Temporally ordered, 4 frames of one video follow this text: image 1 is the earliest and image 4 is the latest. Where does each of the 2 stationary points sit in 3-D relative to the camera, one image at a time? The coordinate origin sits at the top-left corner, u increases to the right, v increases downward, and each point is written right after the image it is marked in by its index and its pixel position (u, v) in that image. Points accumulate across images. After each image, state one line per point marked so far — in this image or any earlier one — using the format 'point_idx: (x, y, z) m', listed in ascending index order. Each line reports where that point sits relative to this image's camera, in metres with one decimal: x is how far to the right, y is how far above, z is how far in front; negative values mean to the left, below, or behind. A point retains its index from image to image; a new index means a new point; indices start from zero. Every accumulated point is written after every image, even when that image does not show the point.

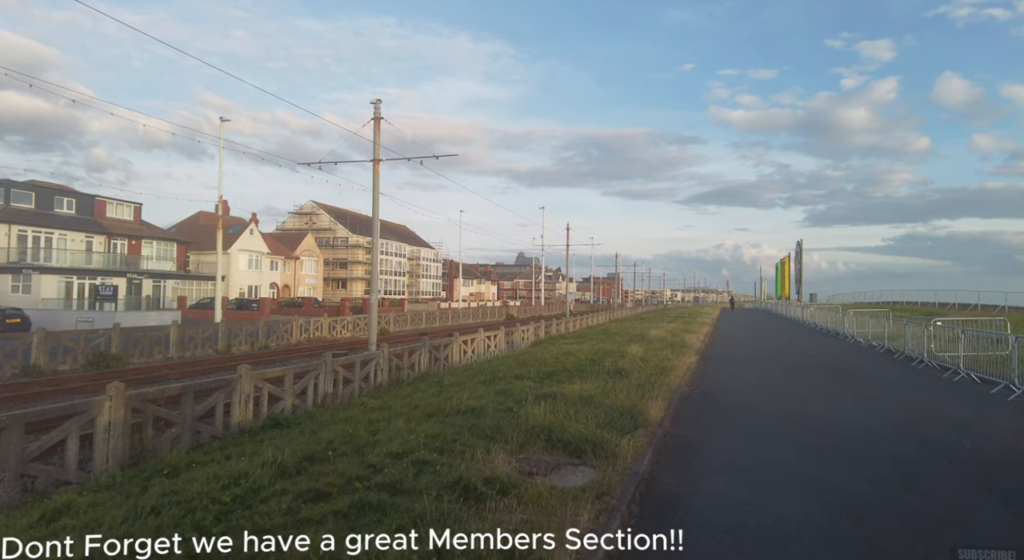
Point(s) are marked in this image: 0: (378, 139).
0: (-3.2, +3.4, +14.2) m
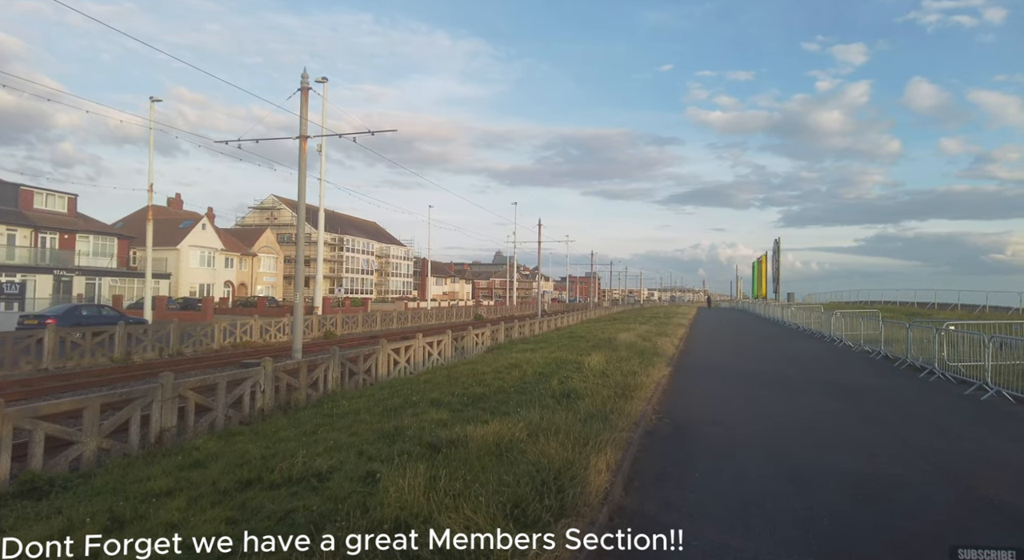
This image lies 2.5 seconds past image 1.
0: (-4.3, +3.5, +12.3) m
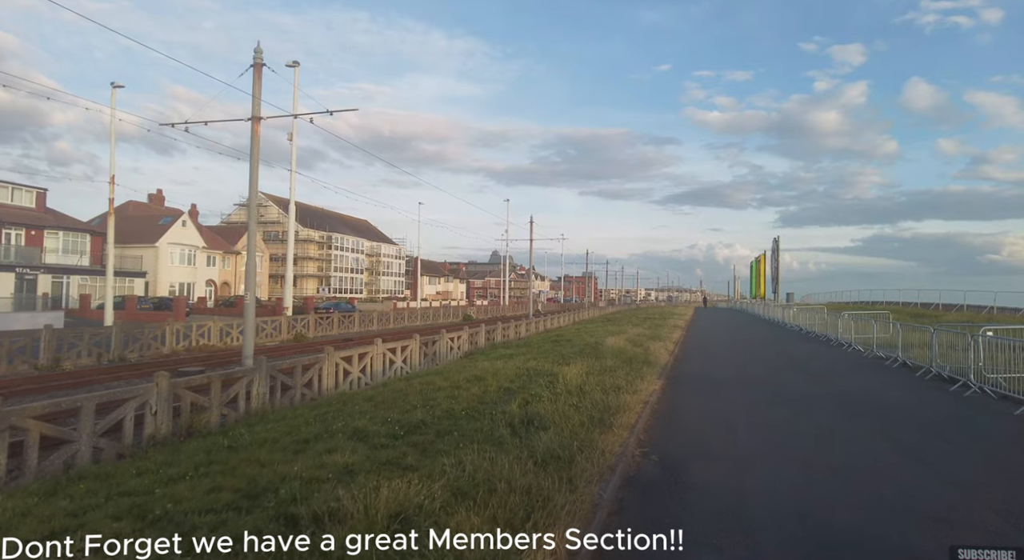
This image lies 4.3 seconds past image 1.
0: (-4.7, +3.5, +11.1) m
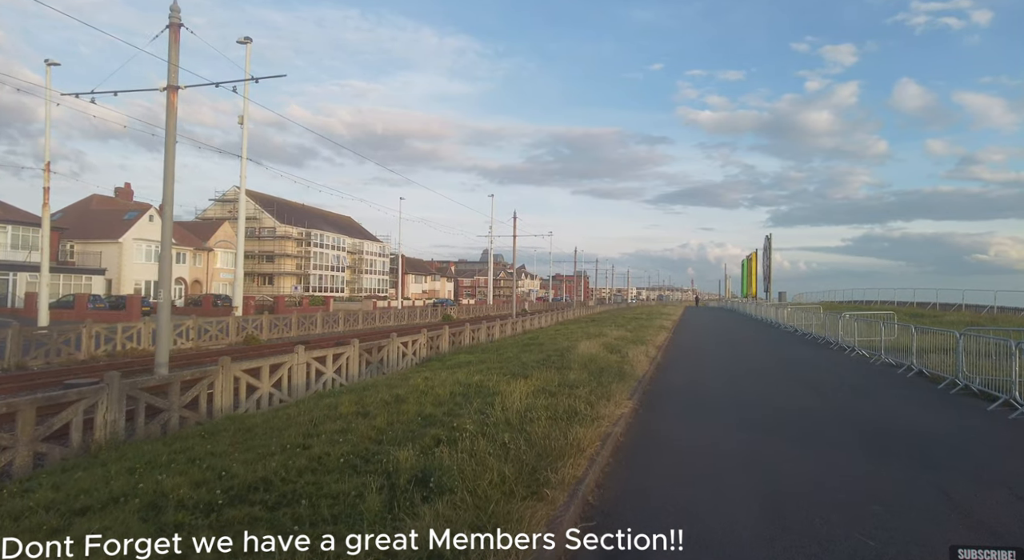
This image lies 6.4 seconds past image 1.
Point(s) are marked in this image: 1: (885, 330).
0: (-5.4, +3.6, +9.5) m
1: (+11.5, -1.5, +19.0) m
